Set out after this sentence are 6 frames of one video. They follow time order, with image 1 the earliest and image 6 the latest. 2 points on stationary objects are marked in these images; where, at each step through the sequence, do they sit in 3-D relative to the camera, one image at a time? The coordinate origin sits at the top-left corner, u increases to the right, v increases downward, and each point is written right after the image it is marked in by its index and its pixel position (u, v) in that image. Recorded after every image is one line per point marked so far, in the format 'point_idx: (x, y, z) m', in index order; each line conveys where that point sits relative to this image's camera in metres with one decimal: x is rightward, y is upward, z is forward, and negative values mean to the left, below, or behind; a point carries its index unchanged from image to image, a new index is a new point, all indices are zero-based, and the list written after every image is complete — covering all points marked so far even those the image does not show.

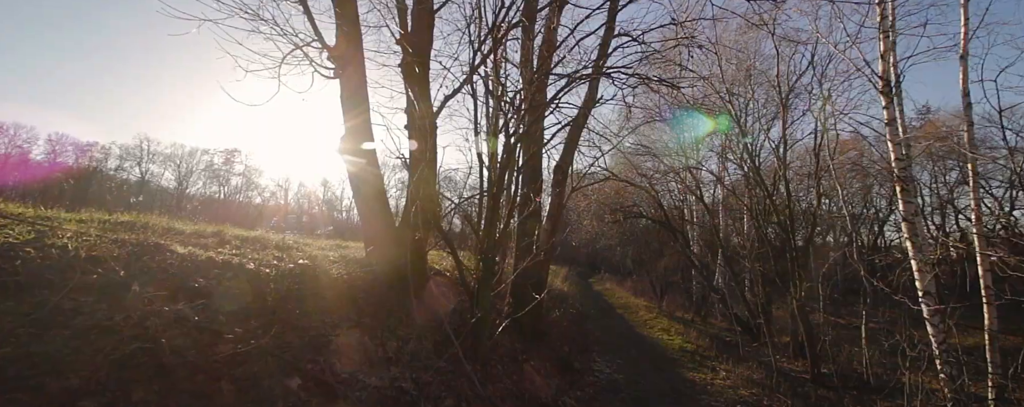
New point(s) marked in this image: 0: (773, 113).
0: (+9.0, +3.1, +13.2) m
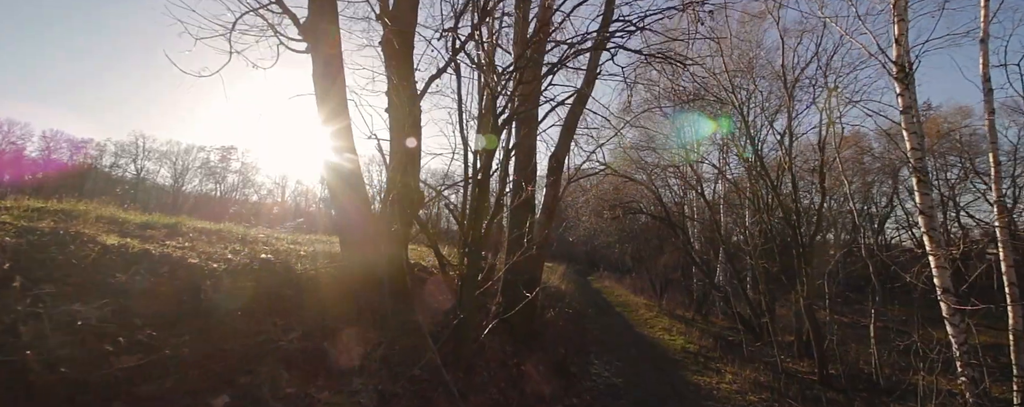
0: (+8.9, +3.2, +12.8) m
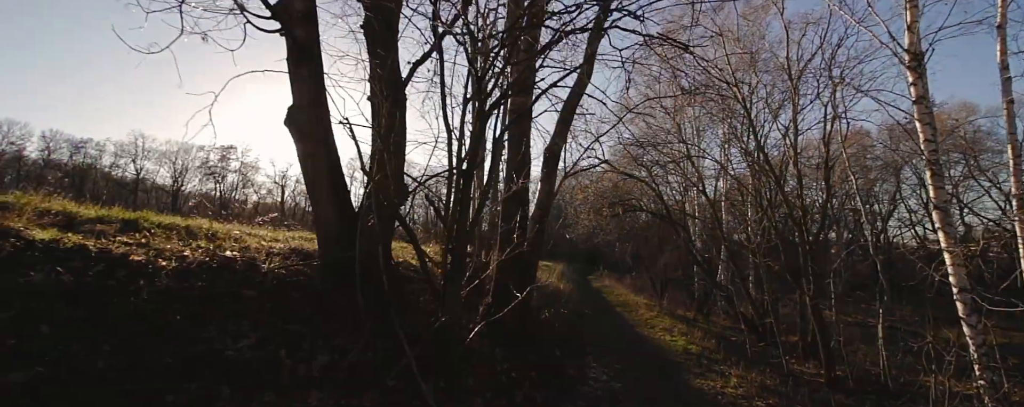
0: (+8.7, +3.4, +12.4) m
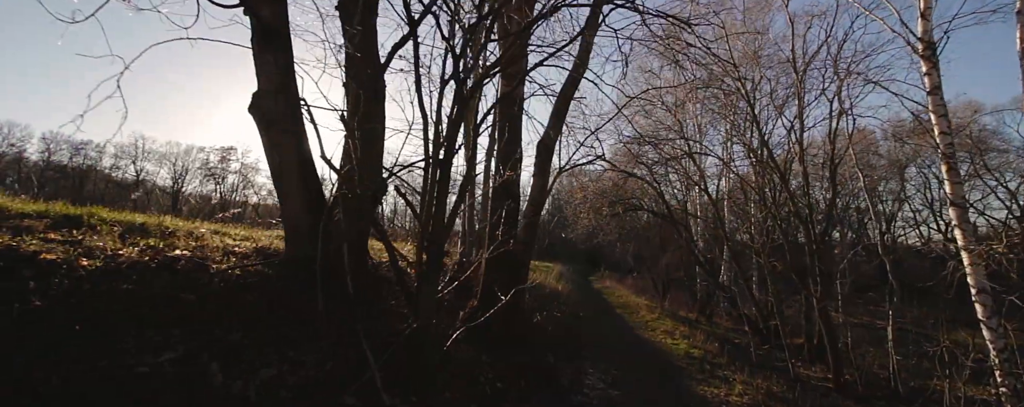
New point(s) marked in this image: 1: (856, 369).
0: (+8.6, +3.4, +12.1) m
1: (+8.6, -4.2, +9.6) m
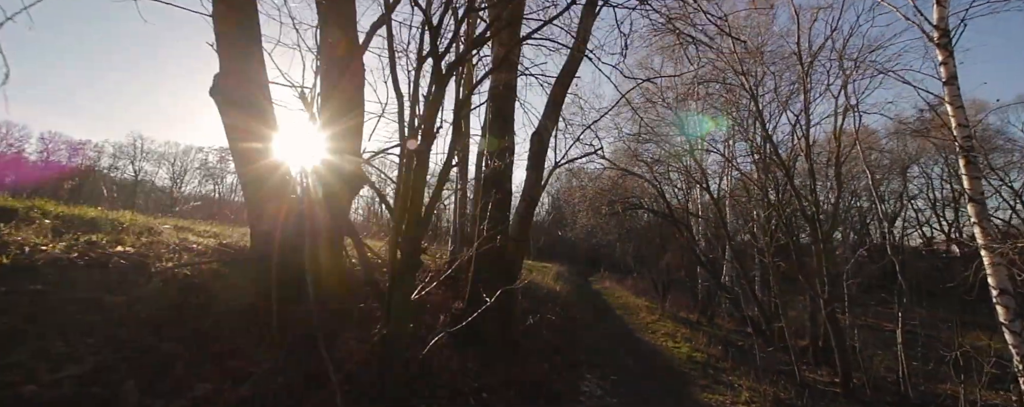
0: (+8.5, +3.5, +11.7) m
1: (+8.5, -4.1, +9.2) m
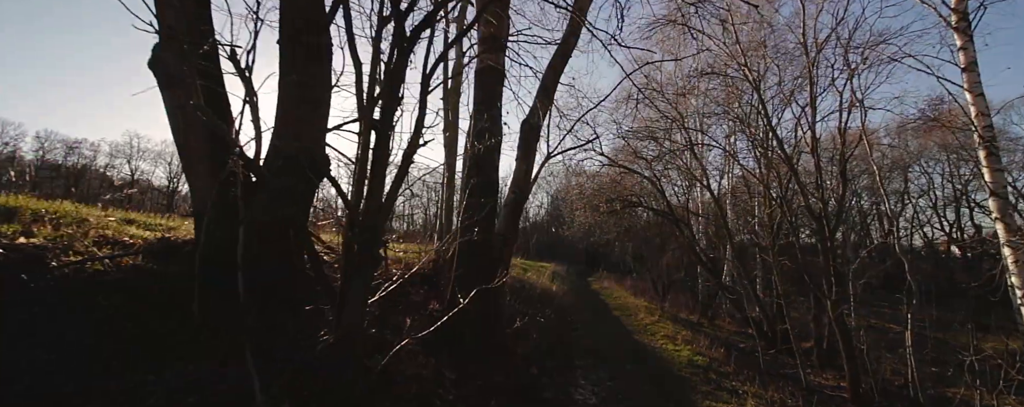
0: (+8.3, +3.5, +11.3) m
1: (+8.4, -4.0, +8.8) m
